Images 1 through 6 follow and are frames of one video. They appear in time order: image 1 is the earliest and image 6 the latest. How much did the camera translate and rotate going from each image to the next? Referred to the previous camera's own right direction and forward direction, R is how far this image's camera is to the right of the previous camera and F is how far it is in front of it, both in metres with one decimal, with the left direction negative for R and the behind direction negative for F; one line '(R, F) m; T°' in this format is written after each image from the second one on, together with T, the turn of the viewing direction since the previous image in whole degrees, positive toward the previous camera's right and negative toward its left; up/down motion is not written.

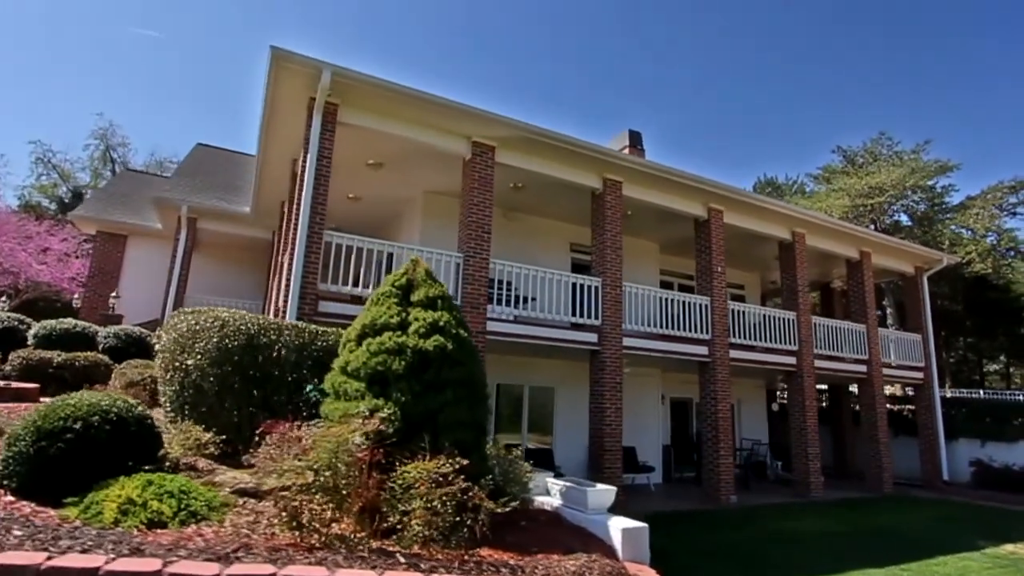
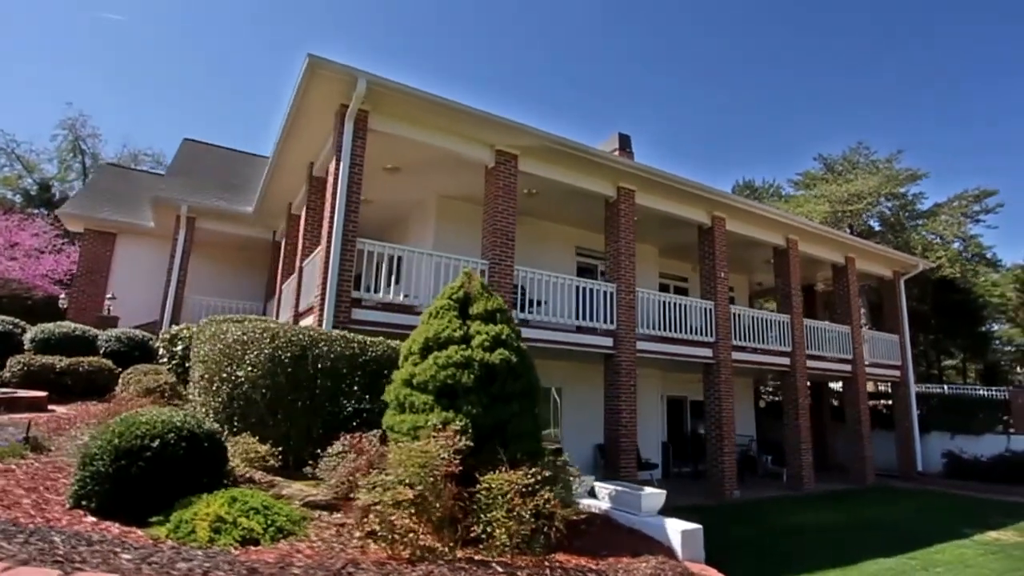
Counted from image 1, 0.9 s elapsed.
(-1.0, -0.2) m; +4°
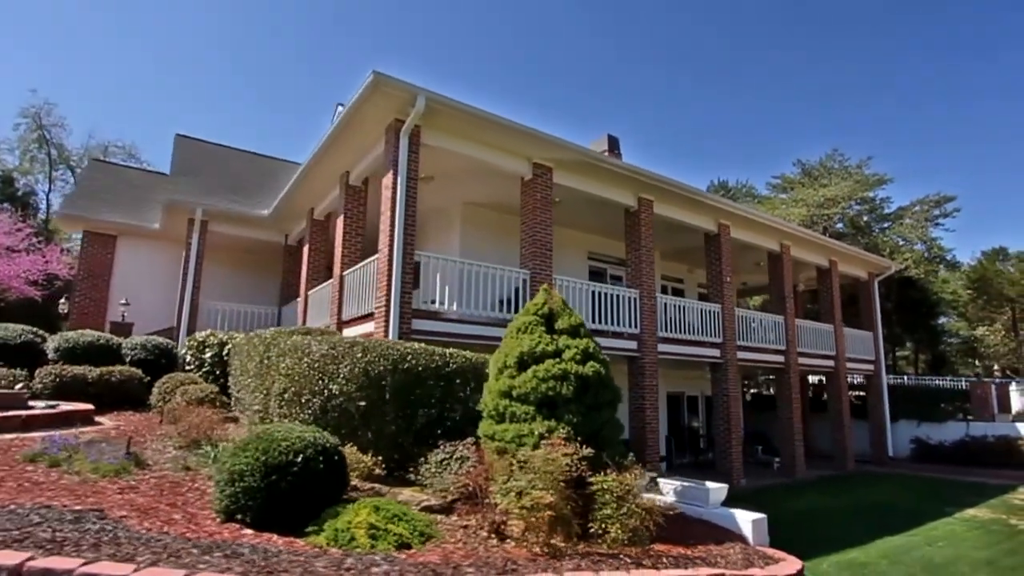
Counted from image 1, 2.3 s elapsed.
(-1.6, -0.5) m; +5°
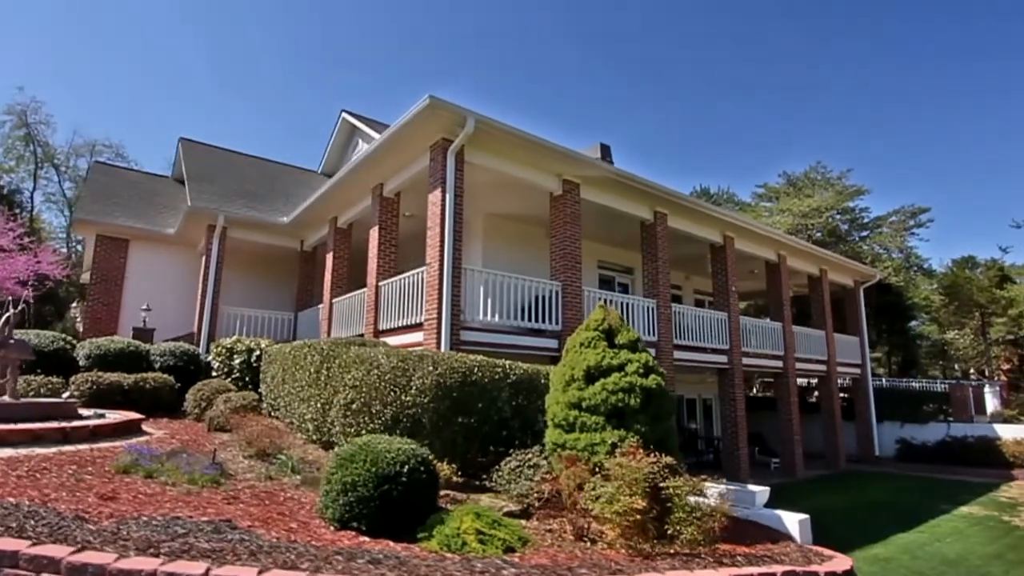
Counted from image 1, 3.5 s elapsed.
(-1.3, -0.4) m; +3°
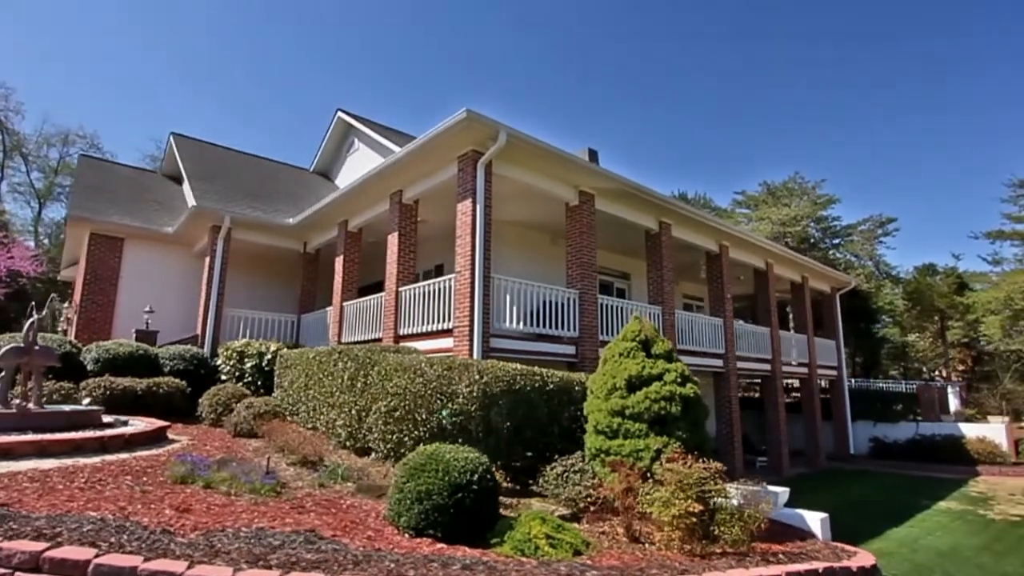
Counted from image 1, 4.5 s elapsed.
(-1.1, -0.2) m; +4°
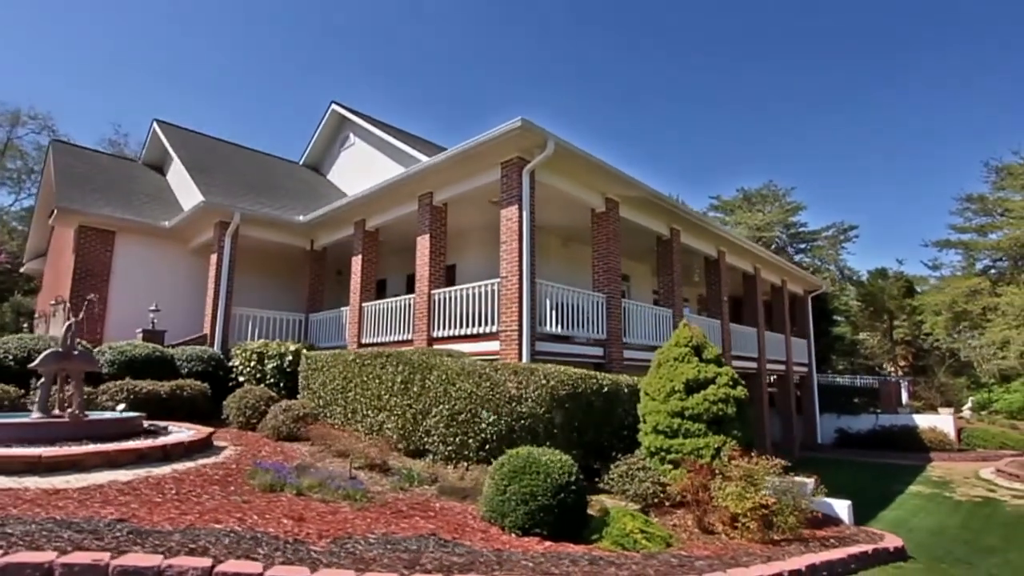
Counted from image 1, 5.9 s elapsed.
(-1.7, -0.2) m; +6°
